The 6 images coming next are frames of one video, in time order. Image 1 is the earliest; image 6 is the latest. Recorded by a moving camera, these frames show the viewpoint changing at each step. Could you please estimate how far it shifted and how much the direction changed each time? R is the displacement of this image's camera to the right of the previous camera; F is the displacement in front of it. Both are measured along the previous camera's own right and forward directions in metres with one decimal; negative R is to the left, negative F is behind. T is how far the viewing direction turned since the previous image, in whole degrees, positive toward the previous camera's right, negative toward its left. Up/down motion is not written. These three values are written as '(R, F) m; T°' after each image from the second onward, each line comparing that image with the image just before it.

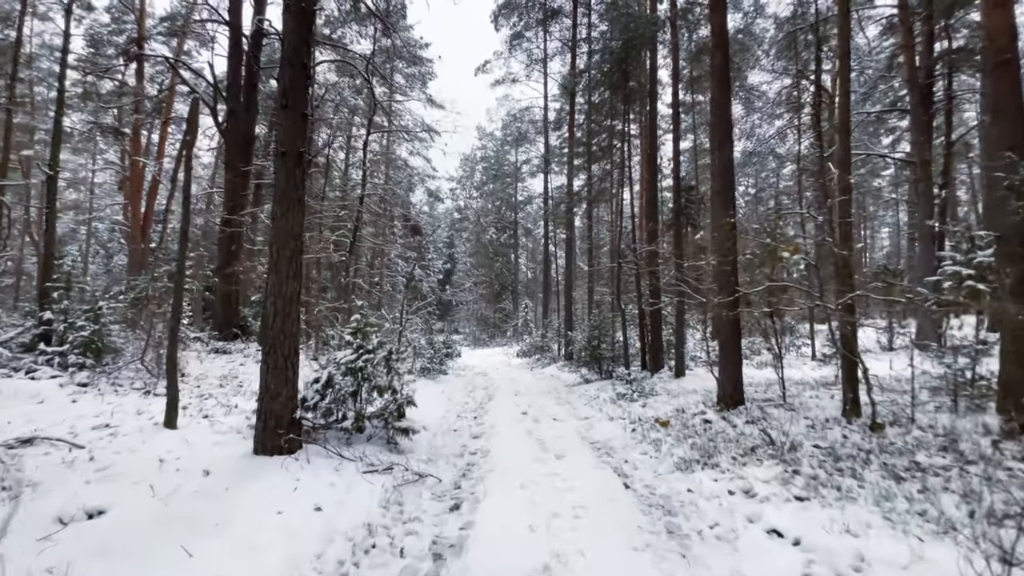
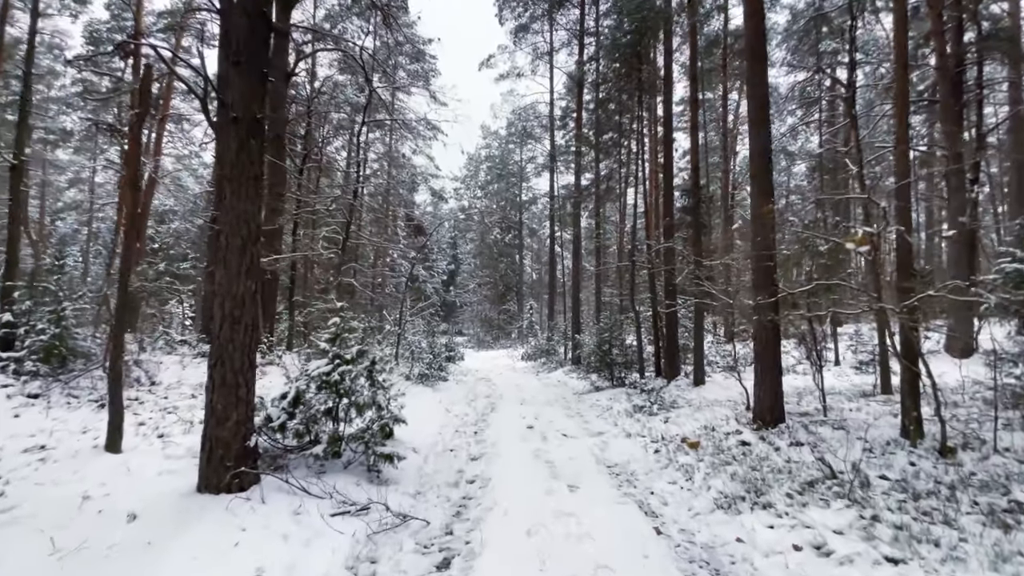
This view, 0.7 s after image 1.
(0.0, +0.7) m; -1°
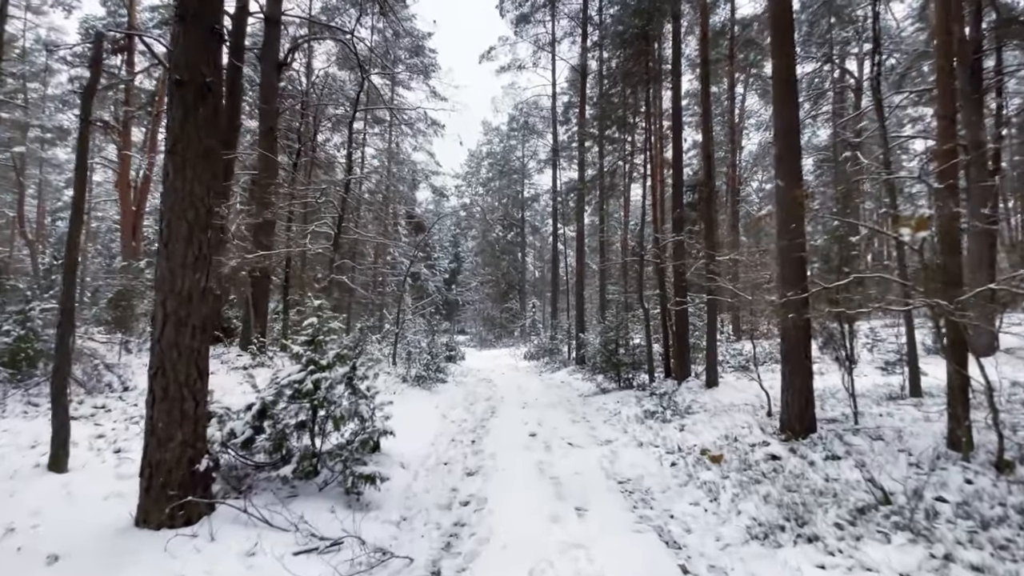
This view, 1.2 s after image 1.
(0.0, +0.5) m; 0°
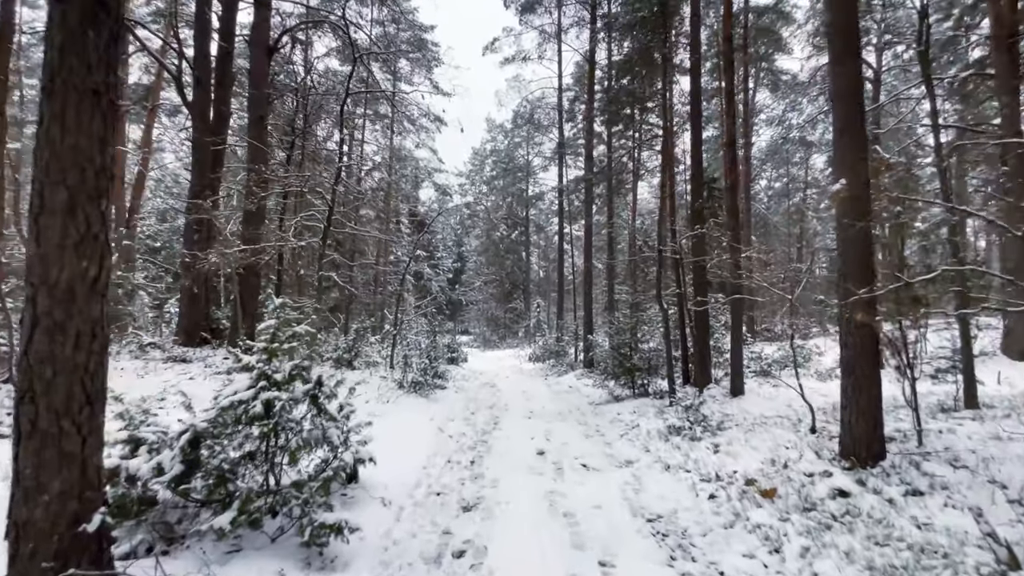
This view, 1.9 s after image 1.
(0.0, +0.7) m; 0°
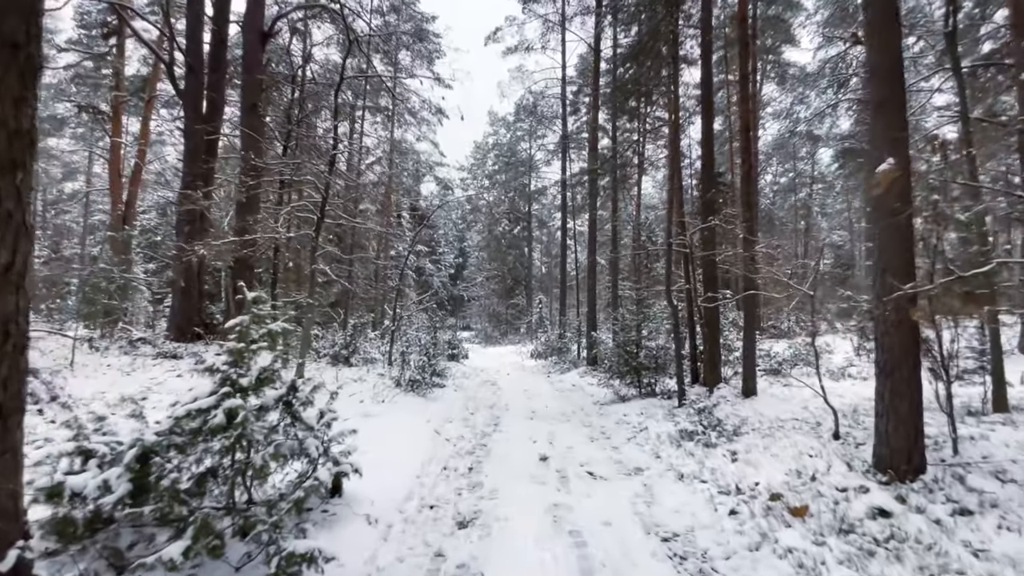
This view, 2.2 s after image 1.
(0.0, +0.3) m; 0°
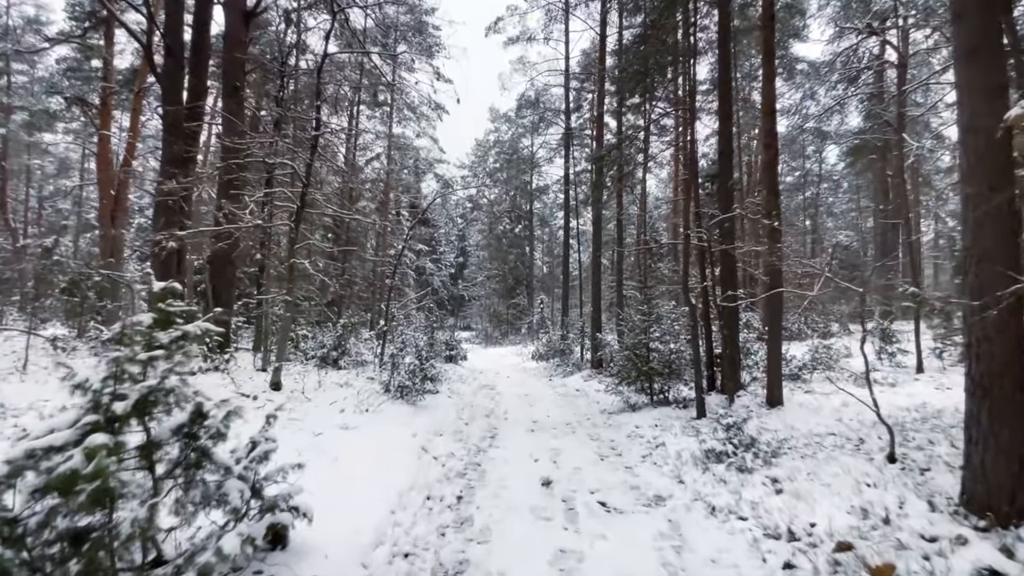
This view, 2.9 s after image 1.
(0.0, +0.7) m; 0°
